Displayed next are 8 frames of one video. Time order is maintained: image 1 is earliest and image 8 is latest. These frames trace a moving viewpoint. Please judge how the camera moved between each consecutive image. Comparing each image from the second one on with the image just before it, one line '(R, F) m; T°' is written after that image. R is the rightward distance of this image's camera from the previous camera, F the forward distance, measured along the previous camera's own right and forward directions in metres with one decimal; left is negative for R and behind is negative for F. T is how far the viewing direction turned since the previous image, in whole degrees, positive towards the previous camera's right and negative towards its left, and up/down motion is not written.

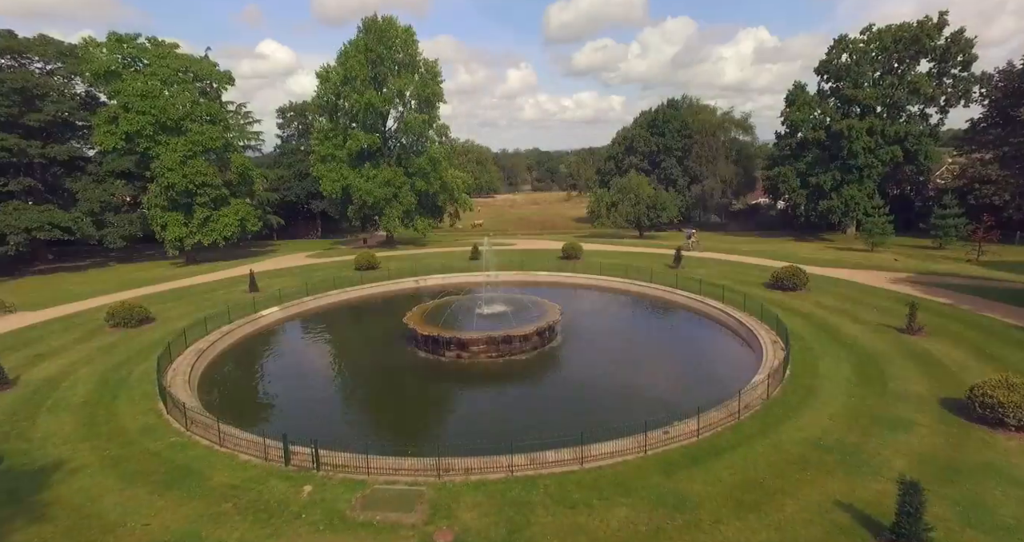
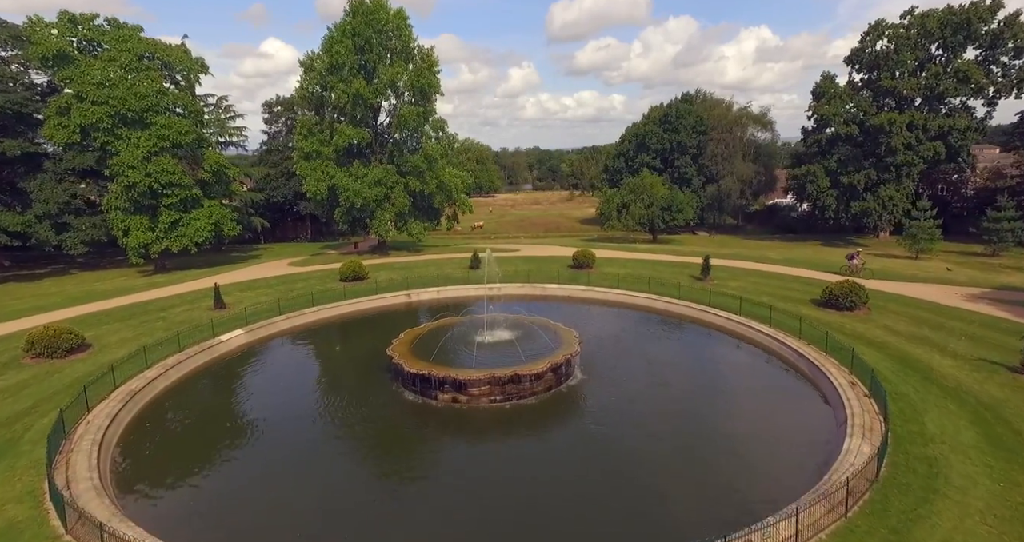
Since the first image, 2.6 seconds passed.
(-0.3, +3.9) m; 0°
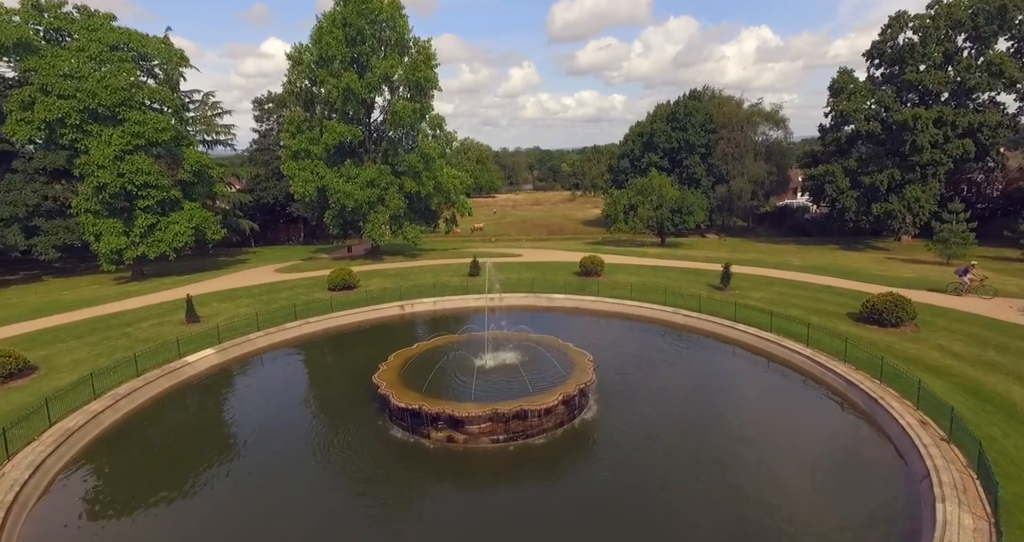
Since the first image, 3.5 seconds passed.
(-0.1, +2.4) m; 0°
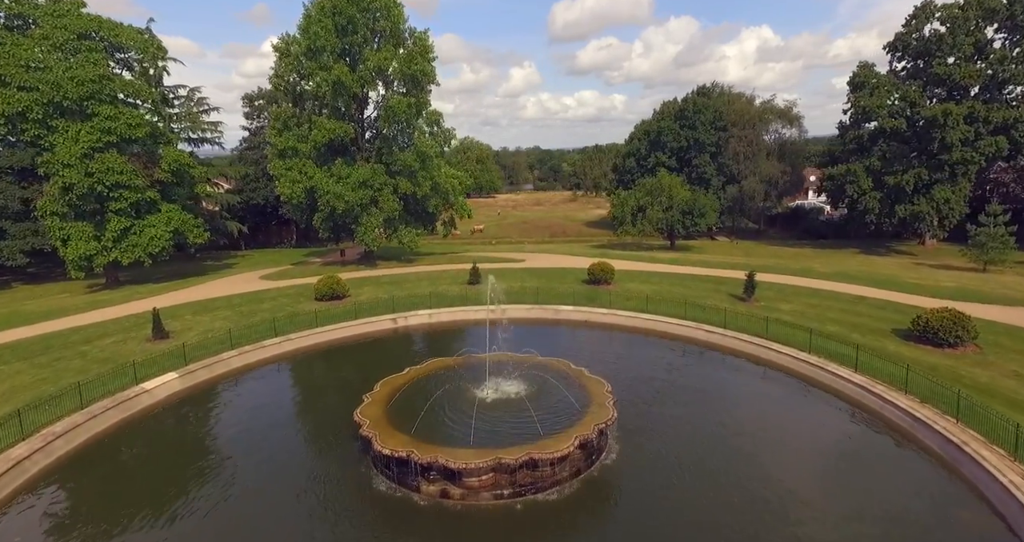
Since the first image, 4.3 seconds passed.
(-0.2, +2.3) m; 0°
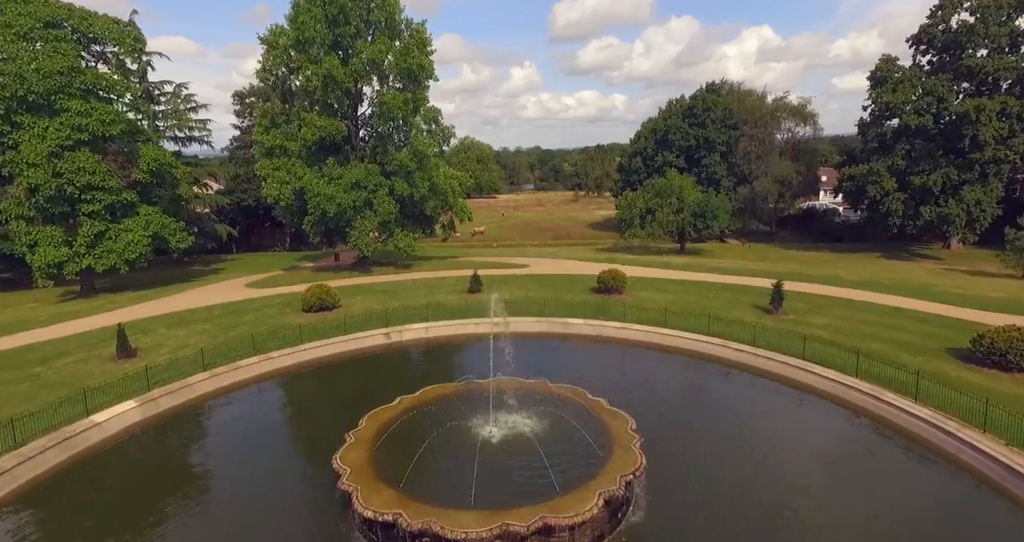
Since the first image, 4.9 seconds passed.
(-0.2, +2.1) m; 0°
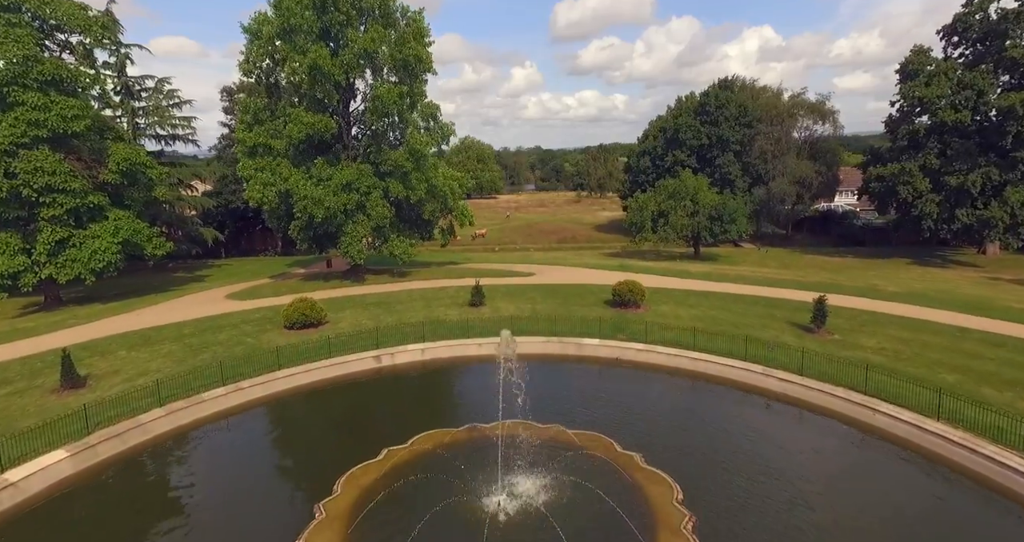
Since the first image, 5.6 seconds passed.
(-0.3, +2.6) m; 0°
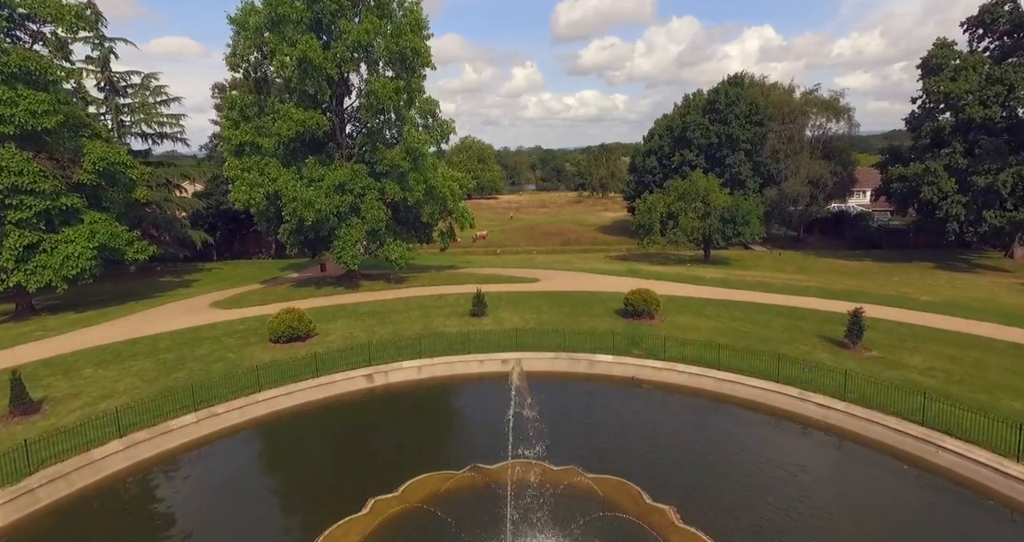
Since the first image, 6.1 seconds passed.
(-0.2, +1.7) m; 0°
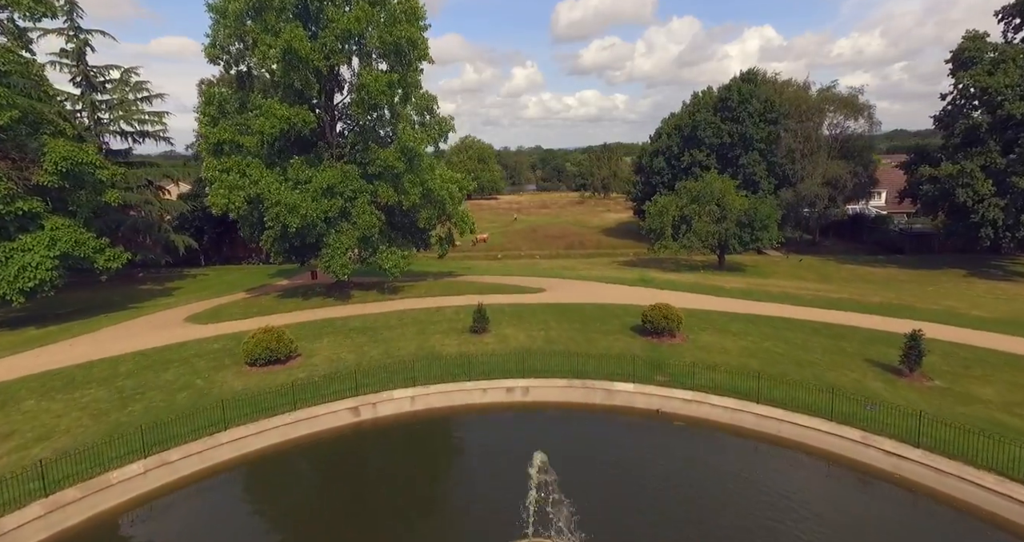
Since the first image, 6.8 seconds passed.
(-0.2, +2.2) m; 0°
